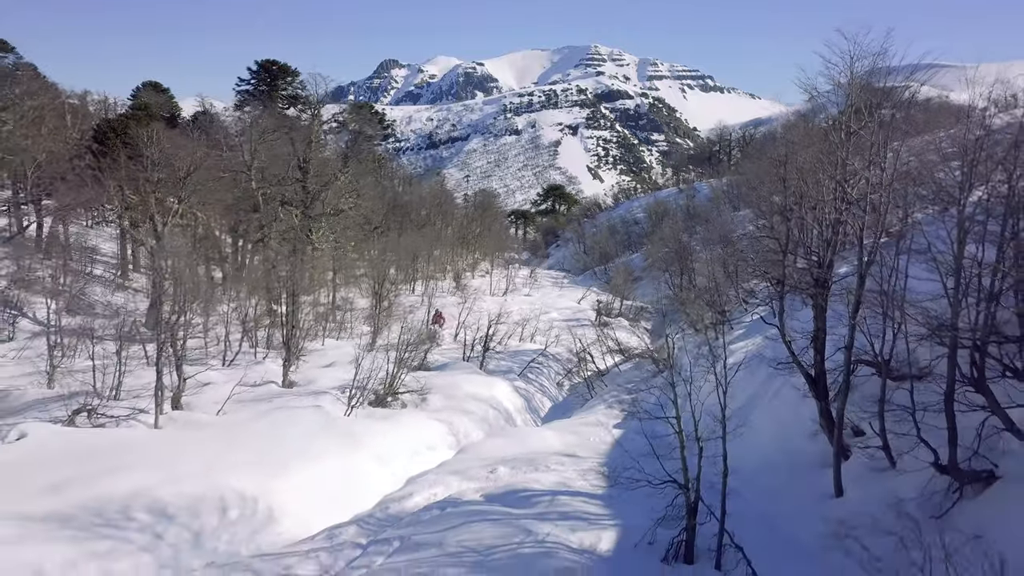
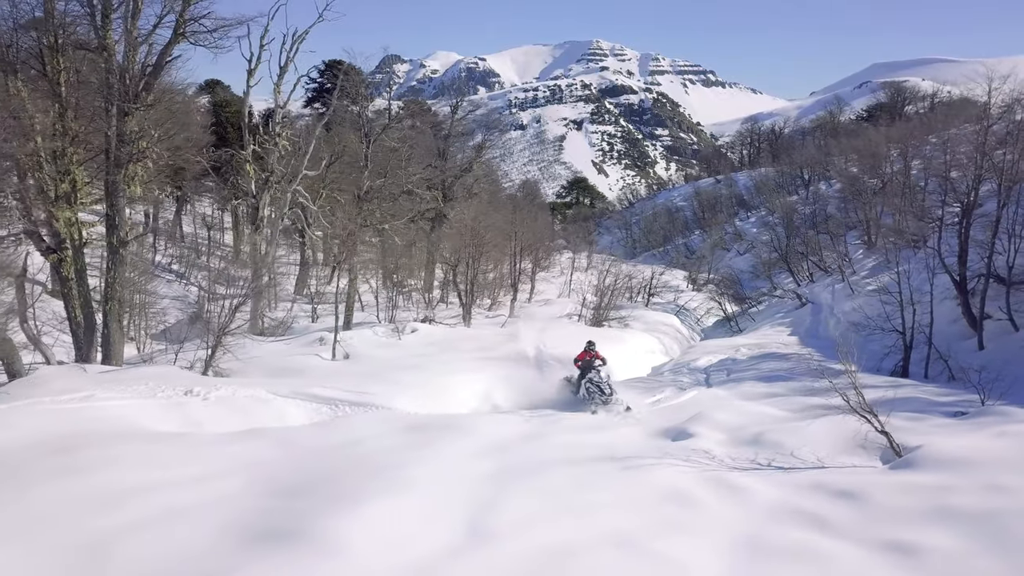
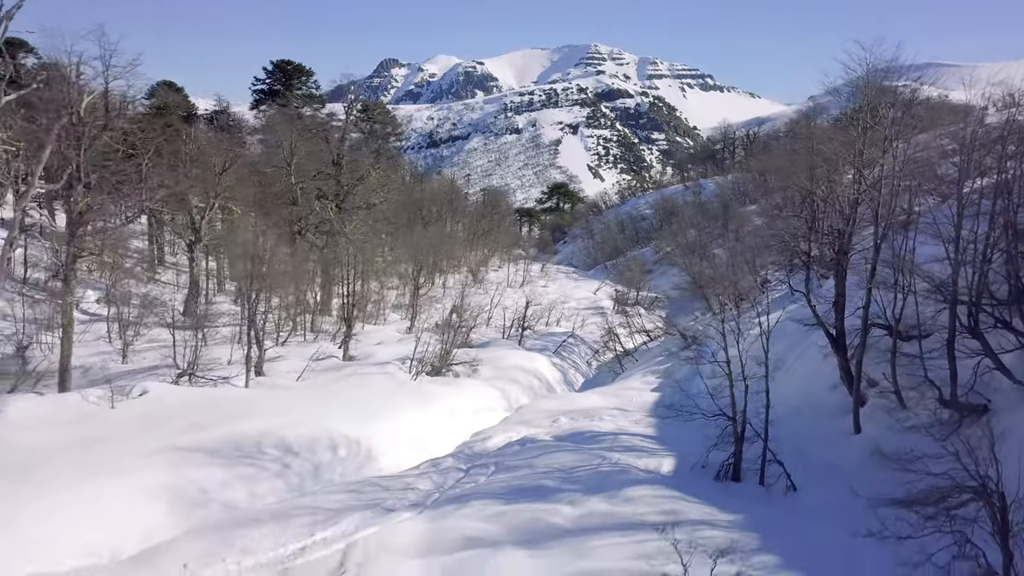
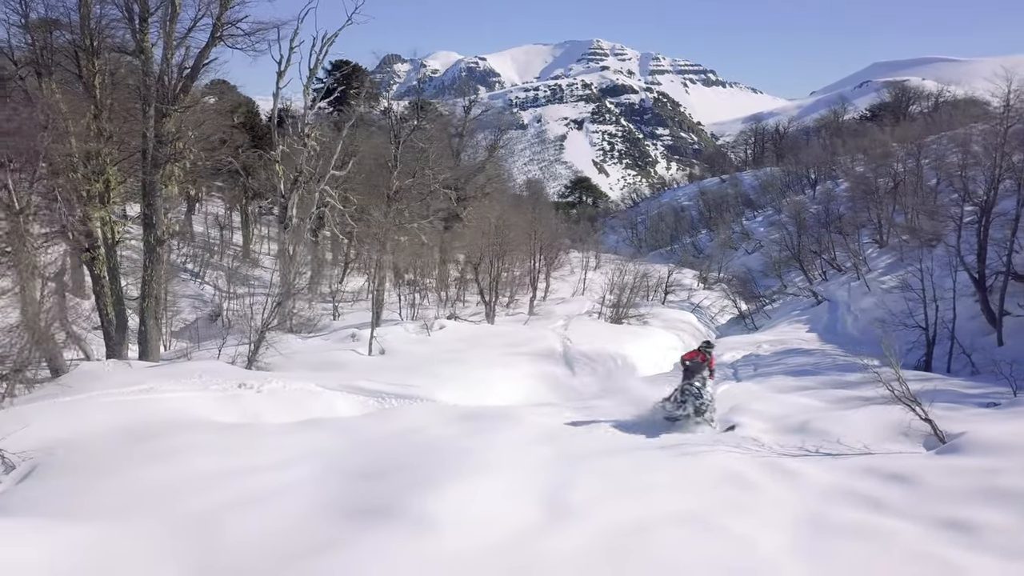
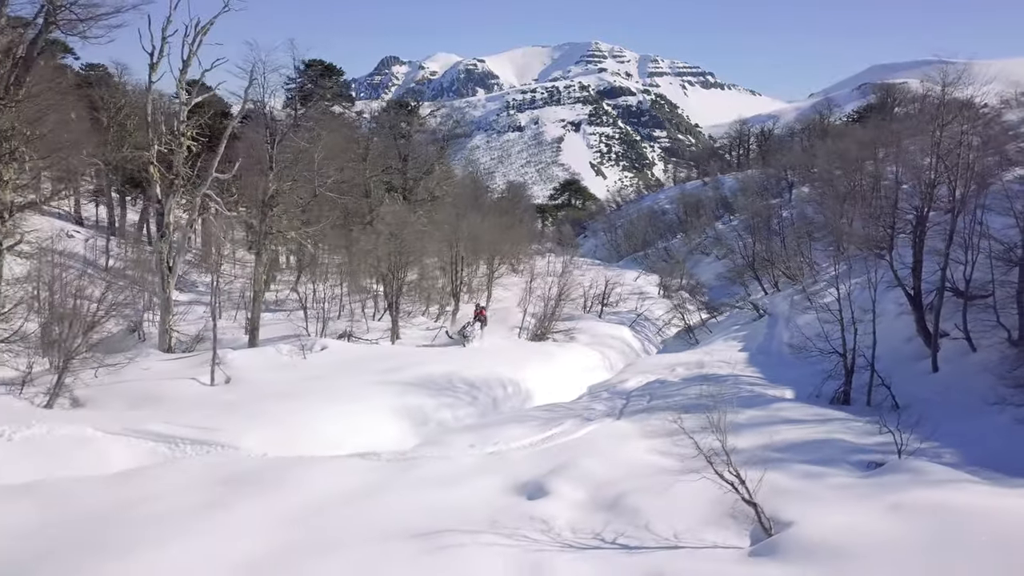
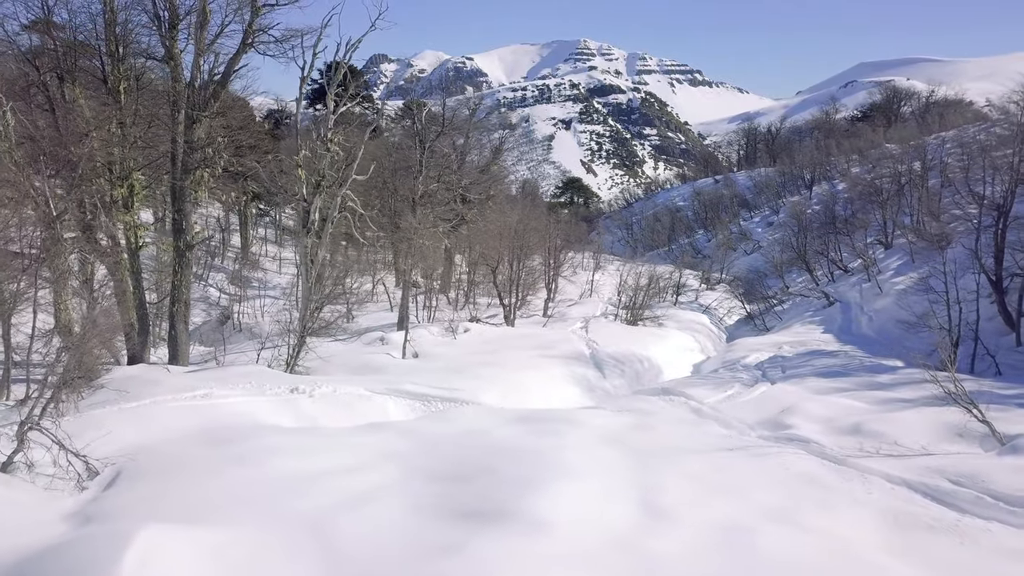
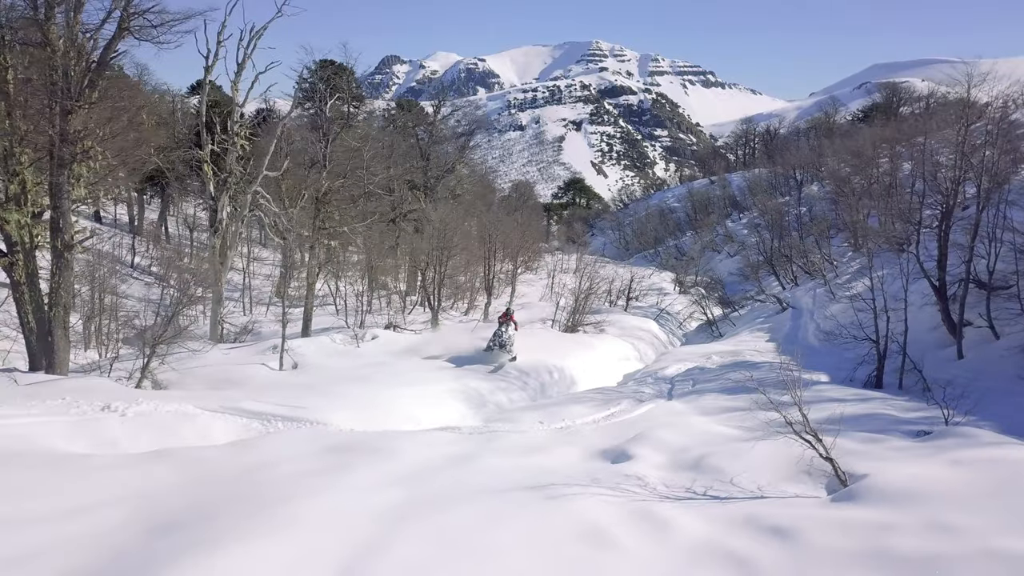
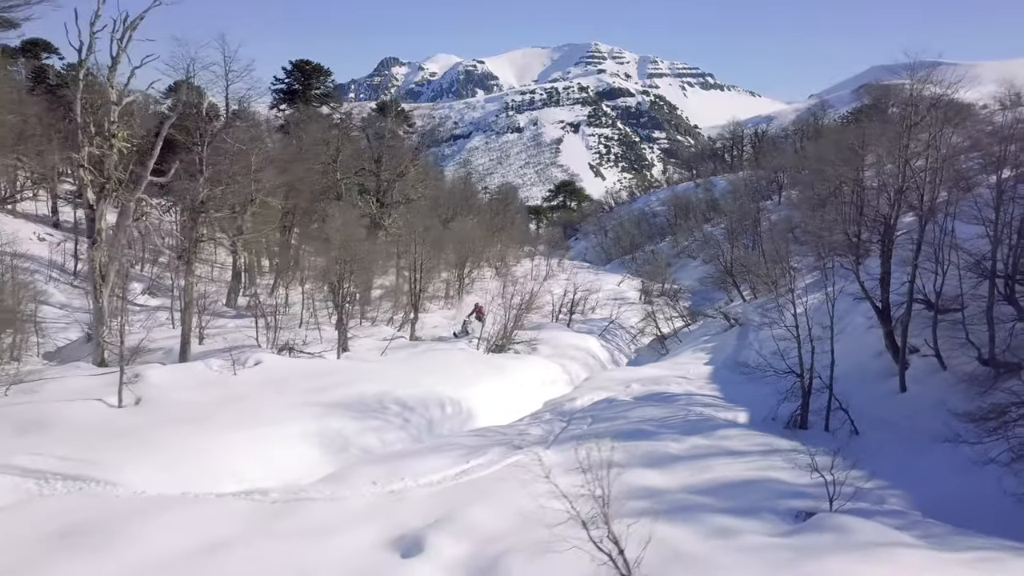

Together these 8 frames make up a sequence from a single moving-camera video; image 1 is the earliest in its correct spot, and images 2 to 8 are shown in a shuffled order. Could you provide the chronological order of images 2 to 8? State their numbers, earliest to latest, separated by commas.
3, 8, 5, 7, 2, 4, 6
